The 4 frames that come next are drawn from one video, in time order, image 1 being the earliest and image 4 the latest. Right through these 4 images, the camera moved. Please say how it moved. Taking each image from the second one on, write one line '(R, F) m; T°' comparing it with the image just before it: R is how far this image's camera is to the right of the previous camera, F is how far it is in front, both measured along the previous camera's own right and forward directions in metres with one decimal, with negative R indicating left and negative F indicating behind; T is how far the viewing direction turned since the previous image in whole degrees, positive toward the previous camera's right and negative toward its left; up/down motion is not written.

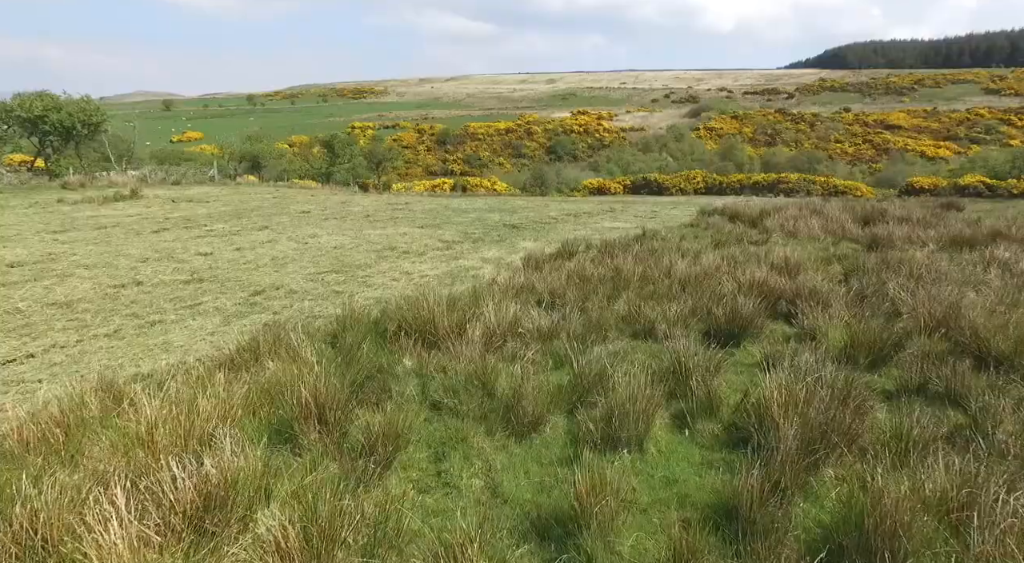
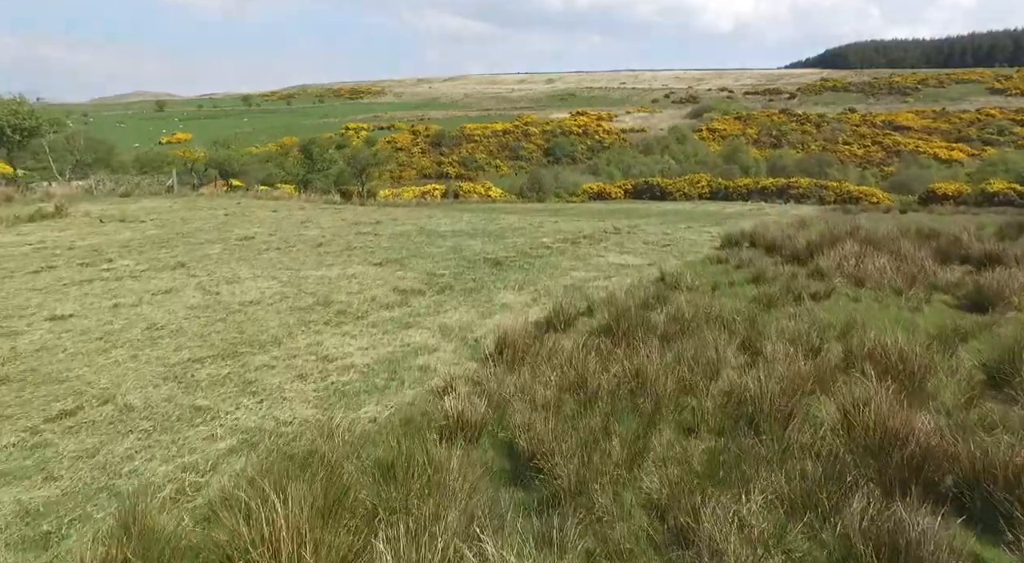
(+0.2, +2.8) m; 0°
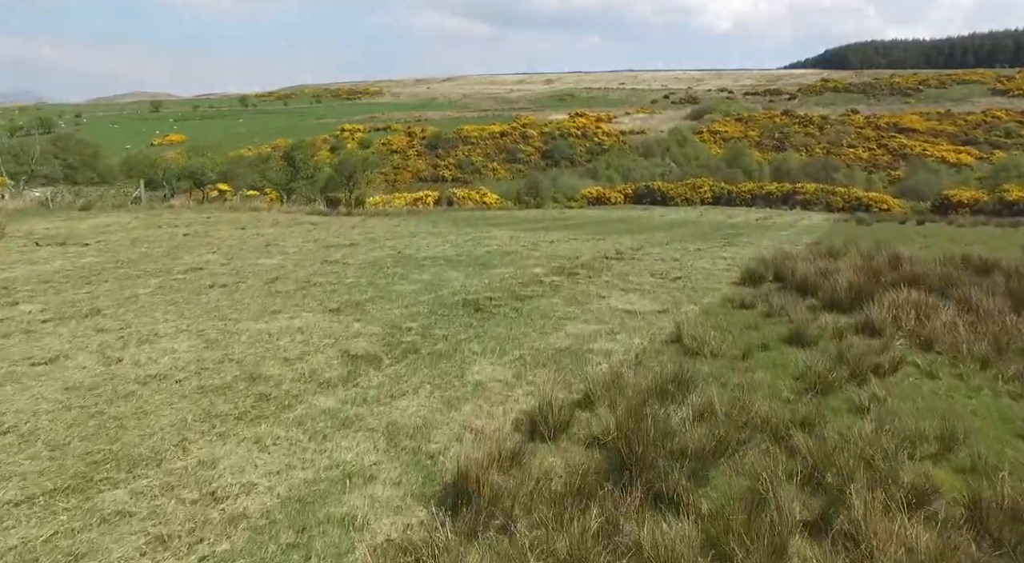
(+0.2, +1.8) m; 0°
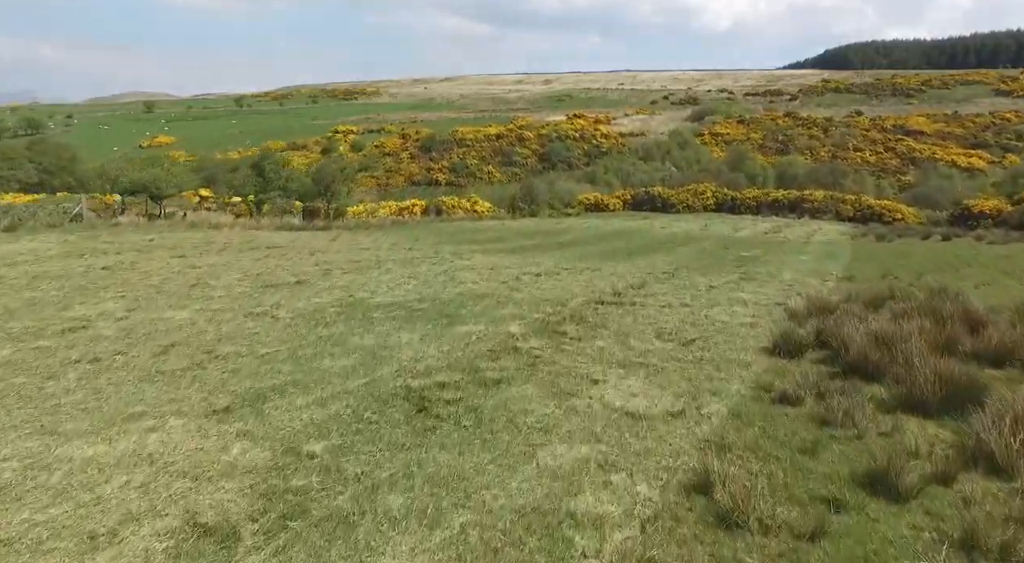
(+0.4, +2.6) m; 0°
